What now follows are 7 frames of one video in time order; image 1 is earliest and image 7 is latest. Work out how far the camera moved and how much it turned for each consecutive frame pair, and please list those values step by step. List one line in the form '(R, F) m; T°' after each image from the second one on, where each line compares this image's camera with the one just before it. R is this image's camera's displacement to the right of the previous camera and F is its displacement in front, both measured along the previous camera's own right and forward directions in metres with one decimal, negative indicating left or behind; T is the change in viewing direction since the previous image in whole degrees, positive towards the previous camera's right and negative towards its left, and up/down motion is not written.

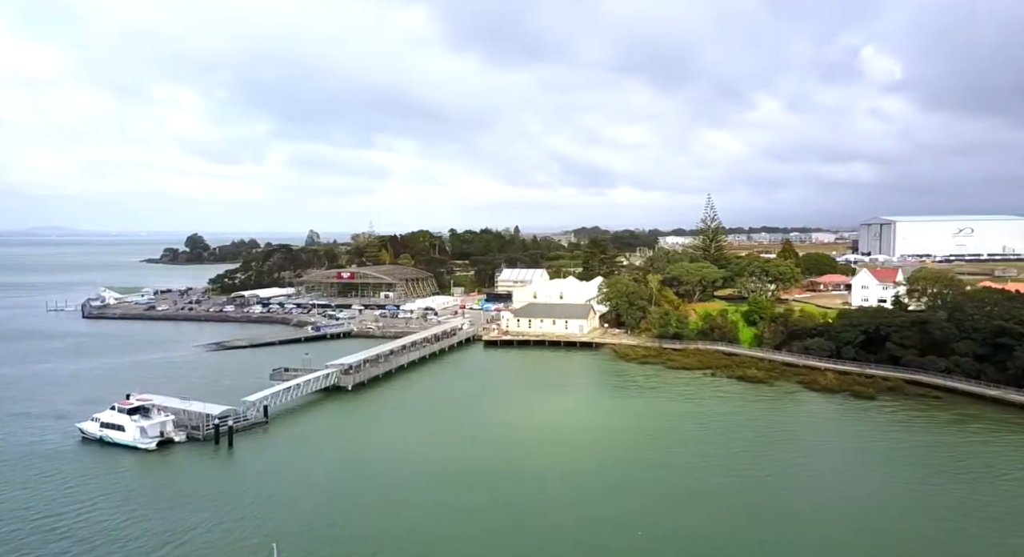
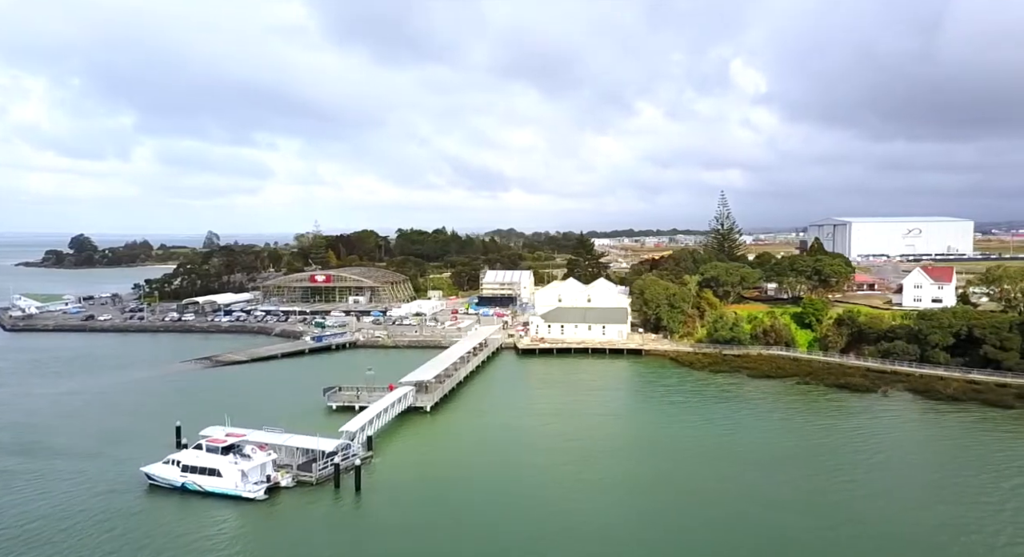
(-4.3, +2.0) m; +7°
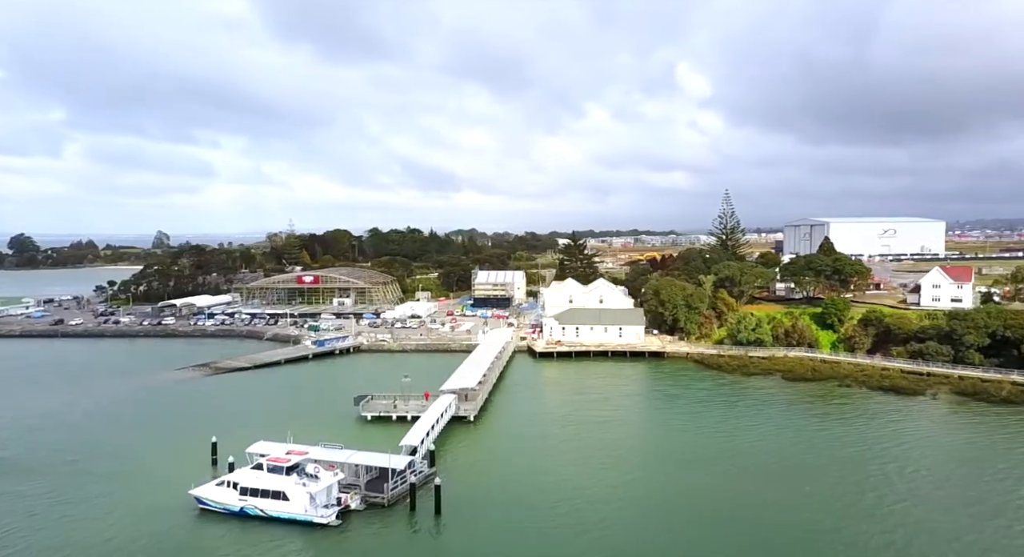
(-1.9, +0.8) m; +3°
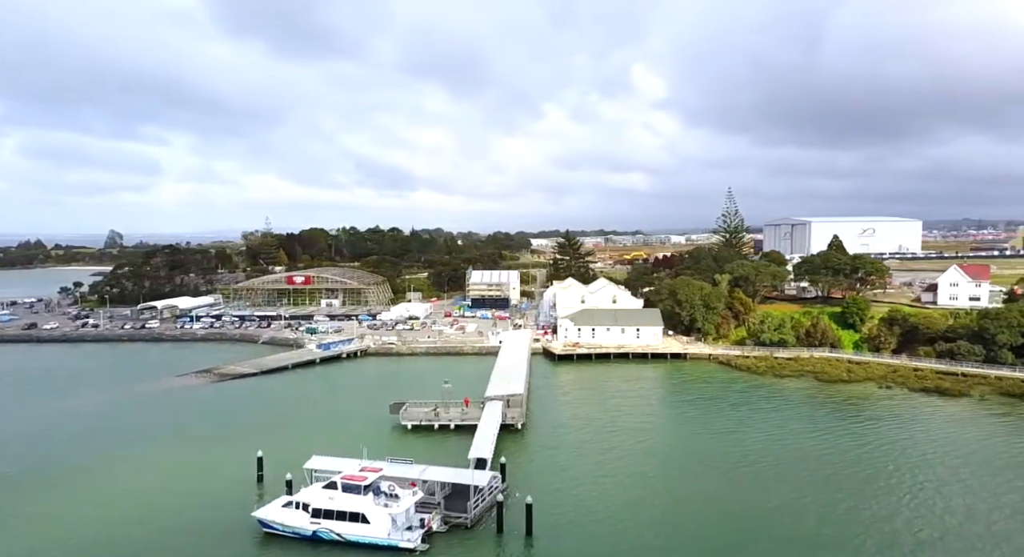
(-1.7, +0.7) m; +3°
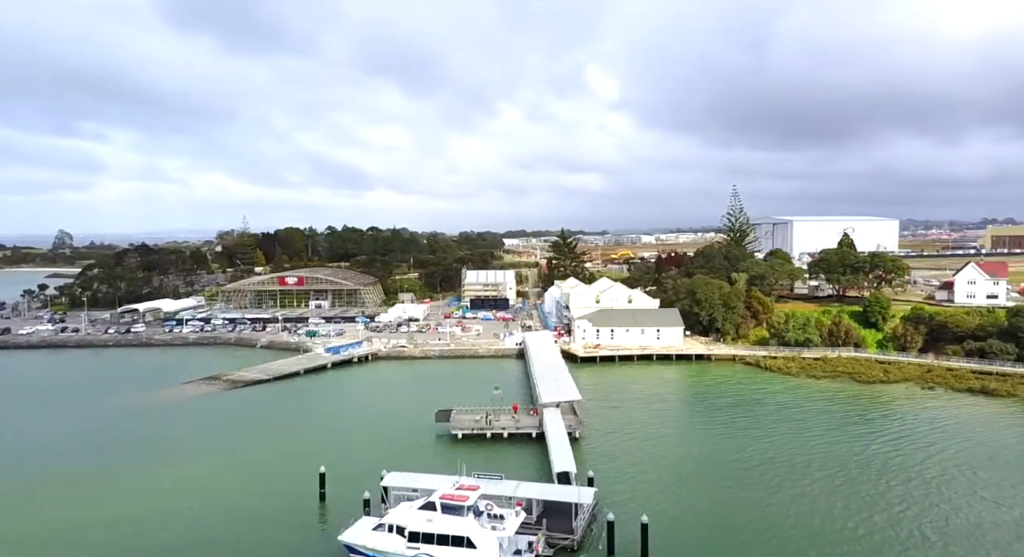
(-1.8, +0.7) m; +3°
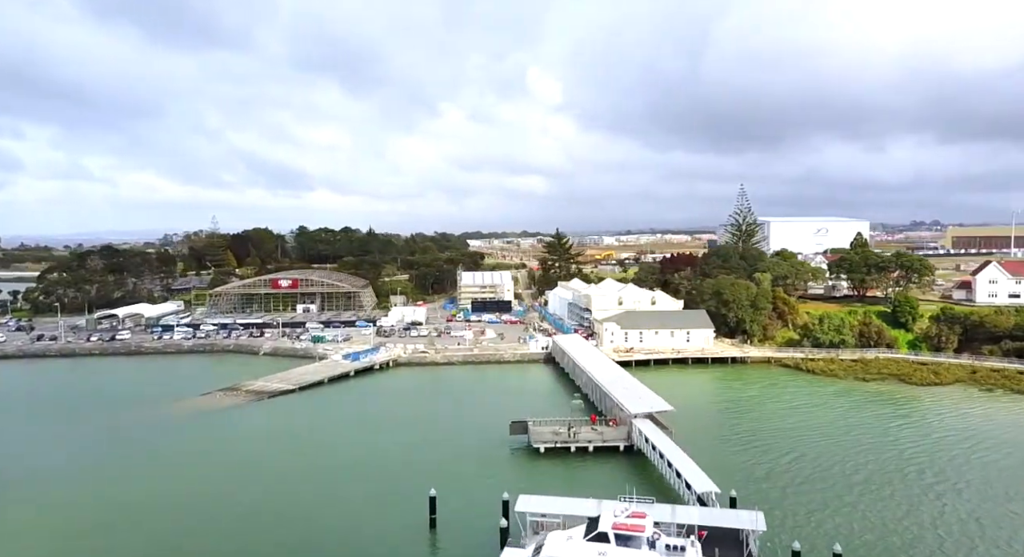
(-2.4, +0.8) m; +3°
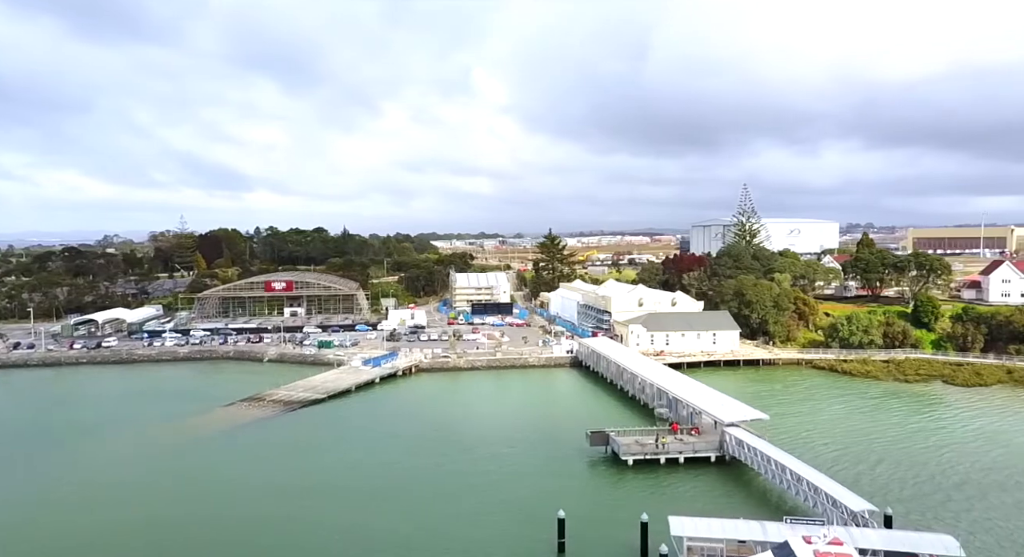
(-2.3, +0.7) m; +3°
